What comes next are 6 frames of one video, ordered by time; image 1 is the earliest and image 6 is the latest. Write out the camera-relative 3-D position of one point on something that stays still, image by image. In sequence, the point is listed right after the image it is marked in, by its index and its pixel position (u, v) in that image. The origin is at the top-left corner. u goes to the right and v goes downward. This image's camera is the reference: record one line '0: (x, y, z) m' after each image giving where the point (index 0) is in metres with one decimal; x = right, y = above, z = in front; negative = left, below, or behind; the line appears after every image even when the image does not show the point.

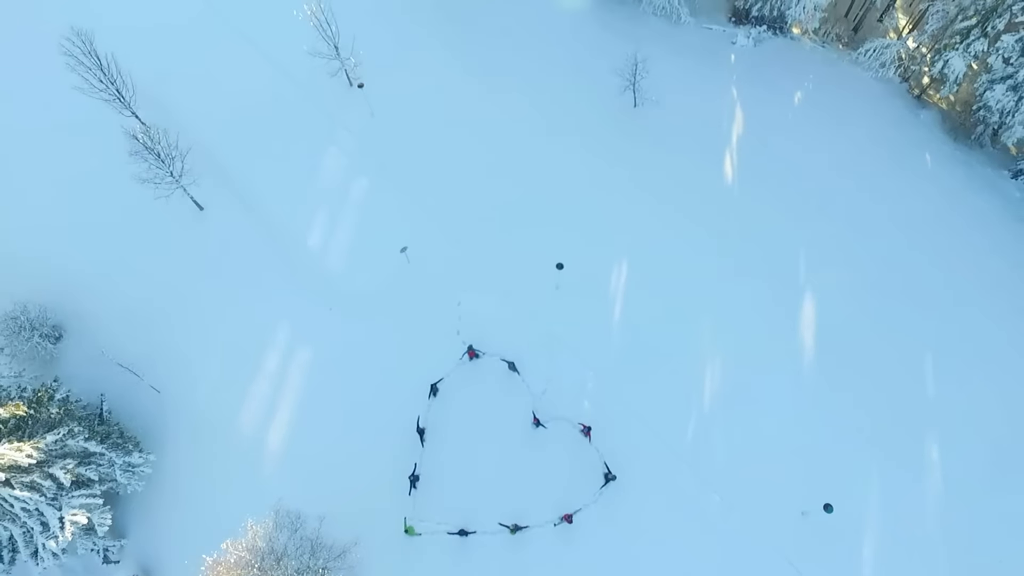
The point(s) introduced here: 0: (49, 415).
0: (-14.8, -4.1, +19.6) m
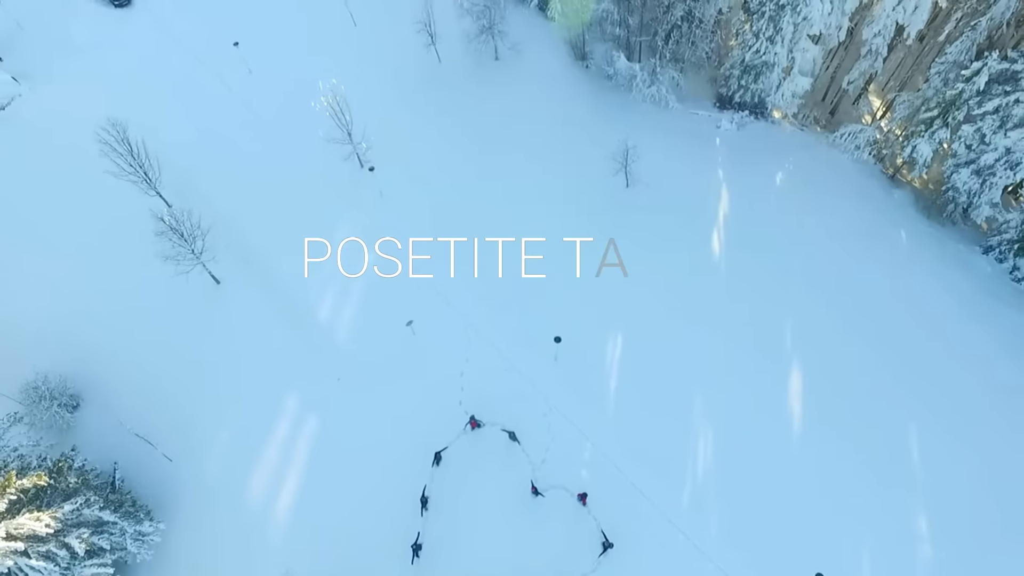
0: (-14.8, -6.5, +20.3) m
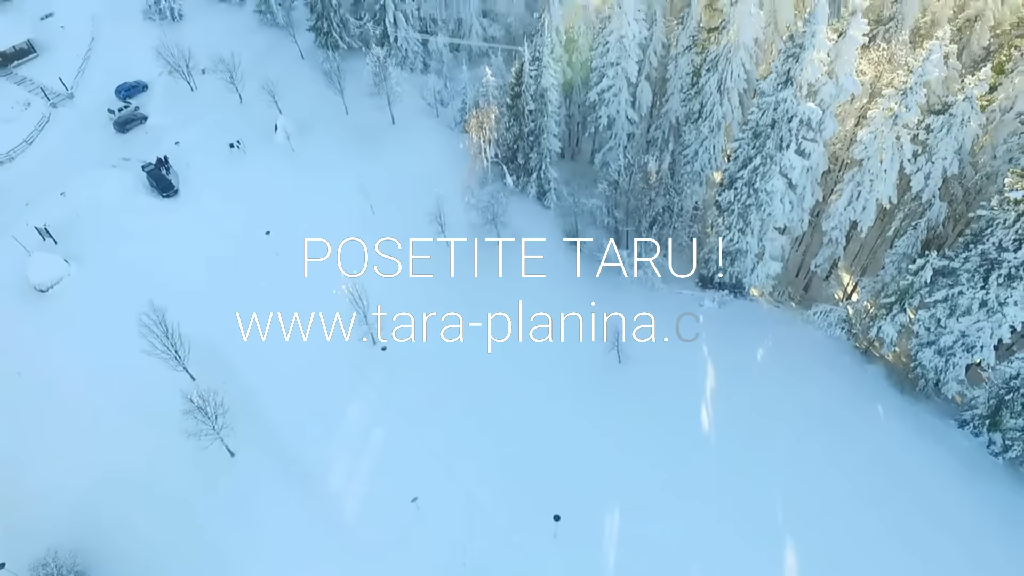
0: (-14.8, -12.8, +20.3) m
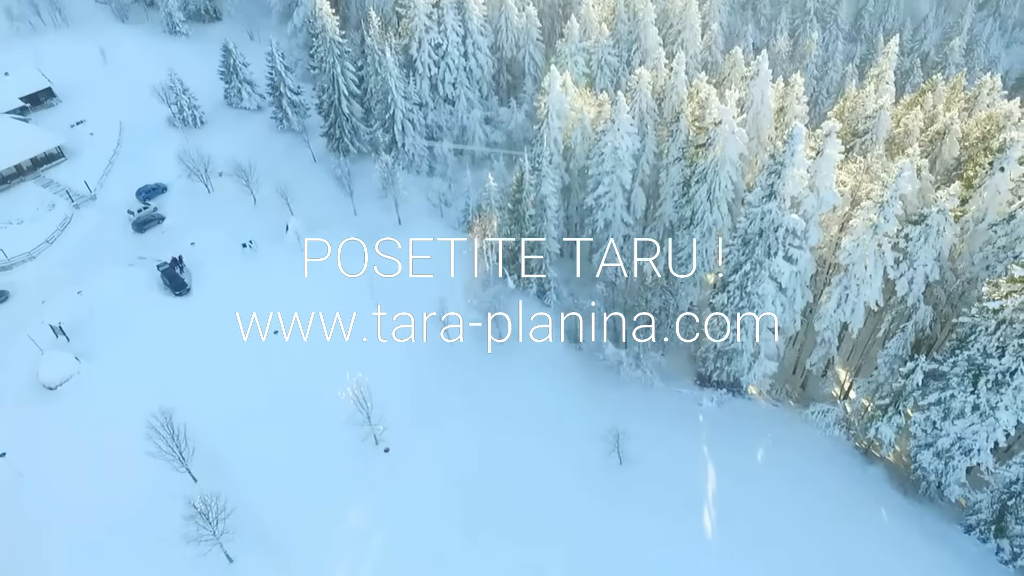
0: (-14.7, -16.5, +19.3) m
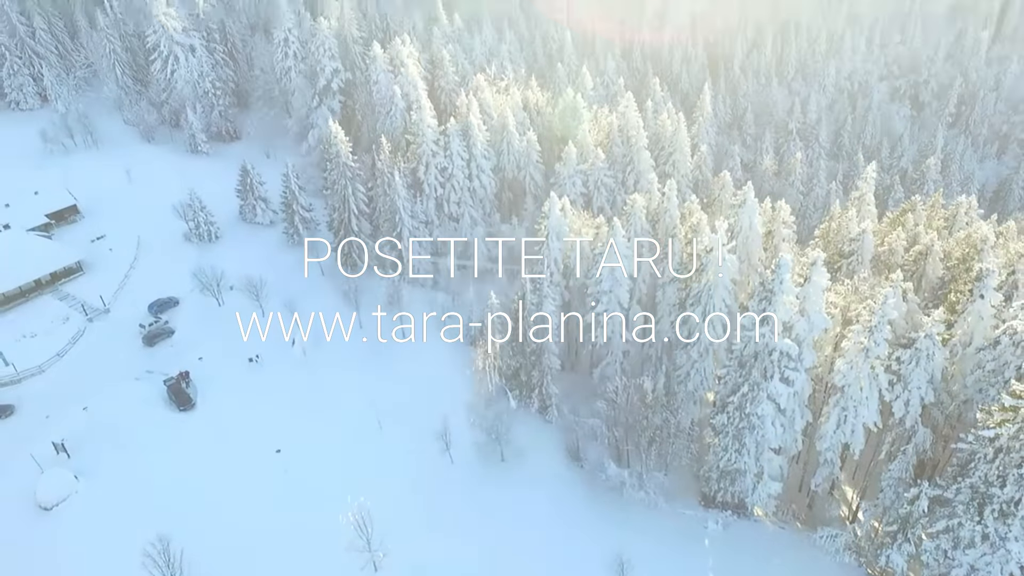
0: (-14.6, -20.7, +17.3) m
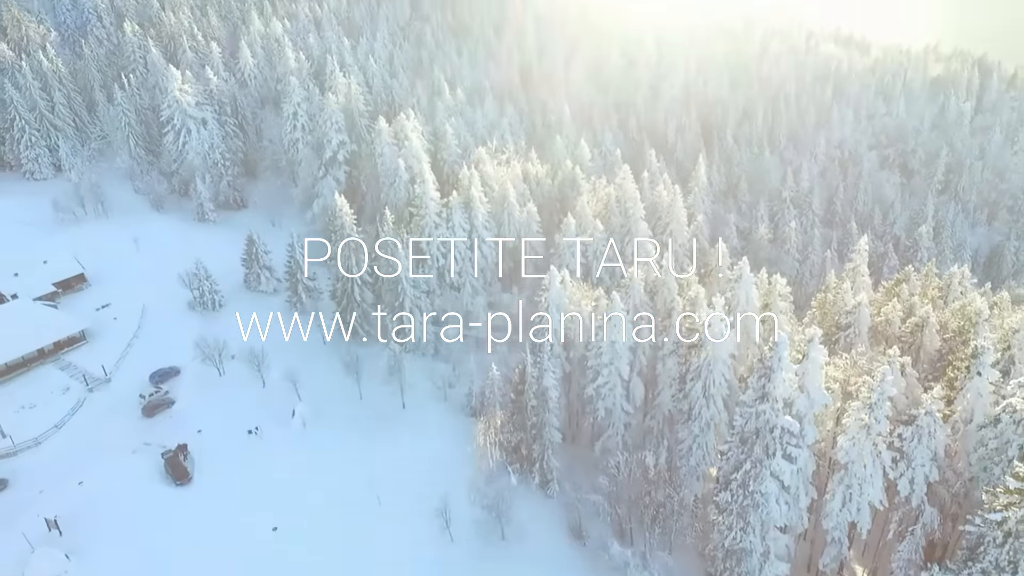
0: (-14.5, -23.2, +15.7) m
